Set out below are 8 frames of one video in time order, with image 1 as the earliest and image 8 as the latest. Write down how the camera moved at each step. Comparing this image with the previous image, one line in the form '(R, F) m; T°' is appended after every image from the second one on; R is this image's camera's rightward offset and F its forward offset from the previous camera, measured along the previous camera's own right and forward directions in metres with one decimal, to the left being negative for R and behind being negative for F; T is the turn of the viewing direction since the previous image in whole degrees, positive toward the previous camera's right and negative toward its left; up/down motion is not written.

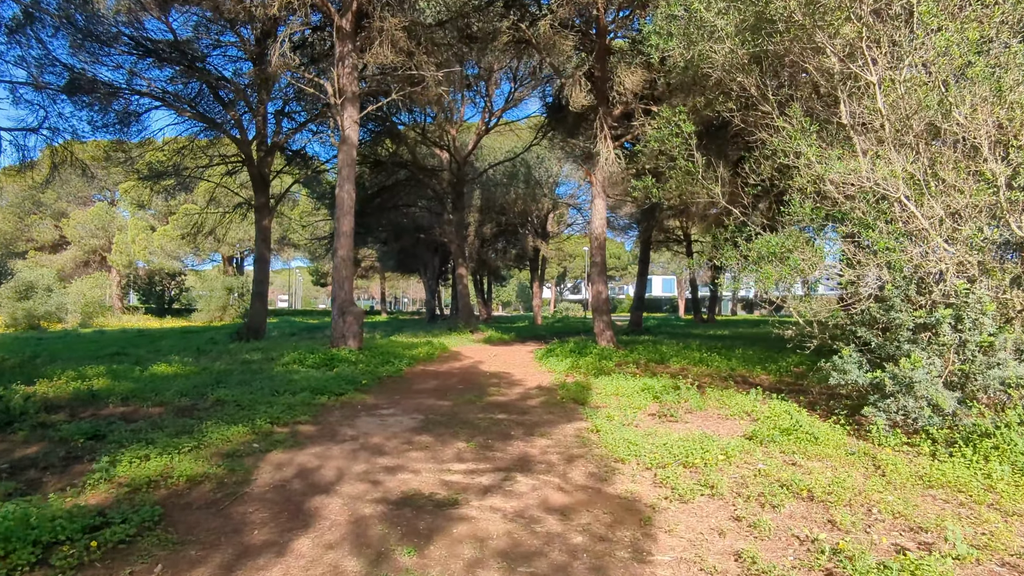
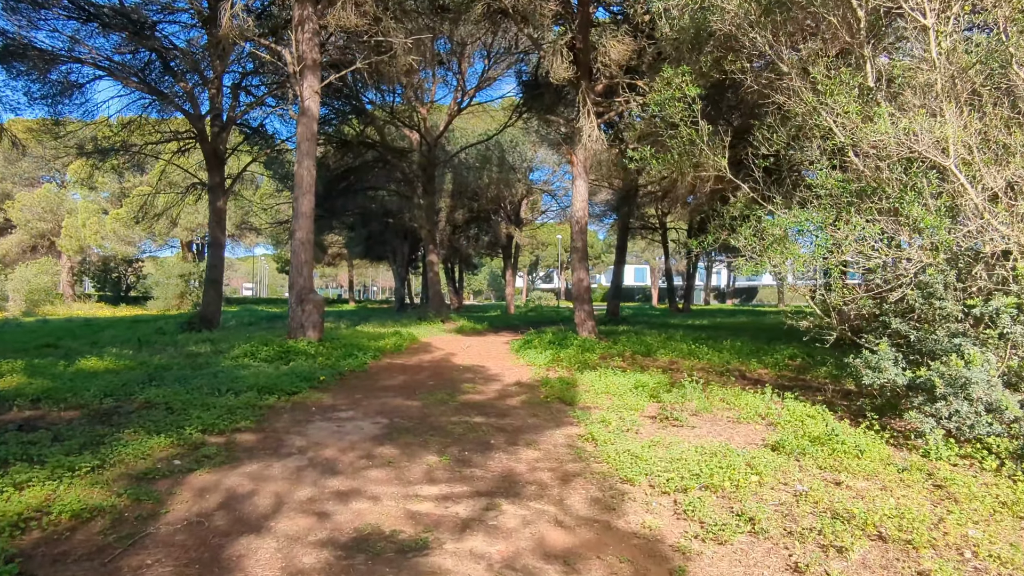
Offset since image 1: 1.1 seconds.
(-0.1, +1.1) m; +3°
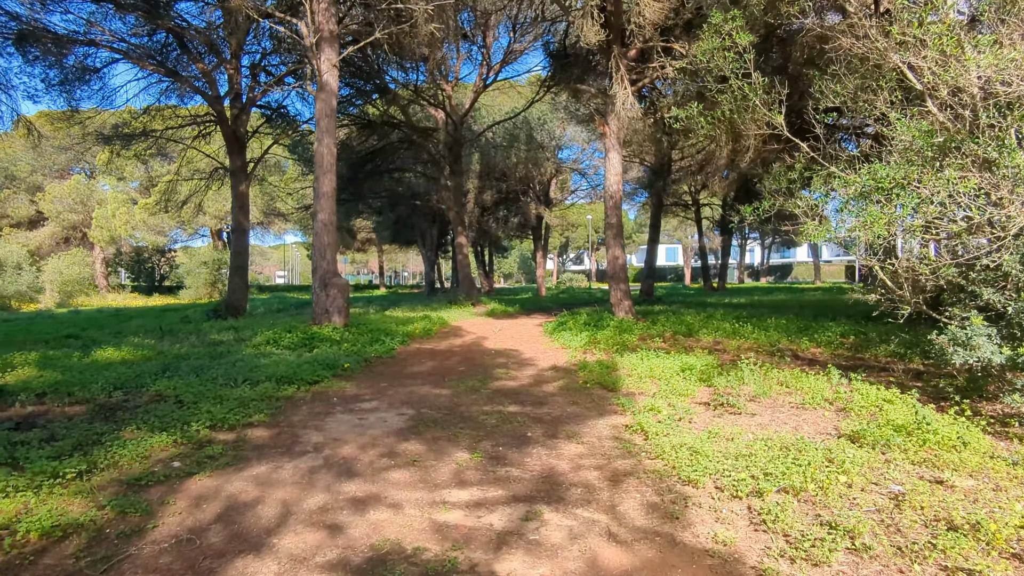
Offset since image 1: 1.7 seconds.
(0.0, +0.7) m; -3°
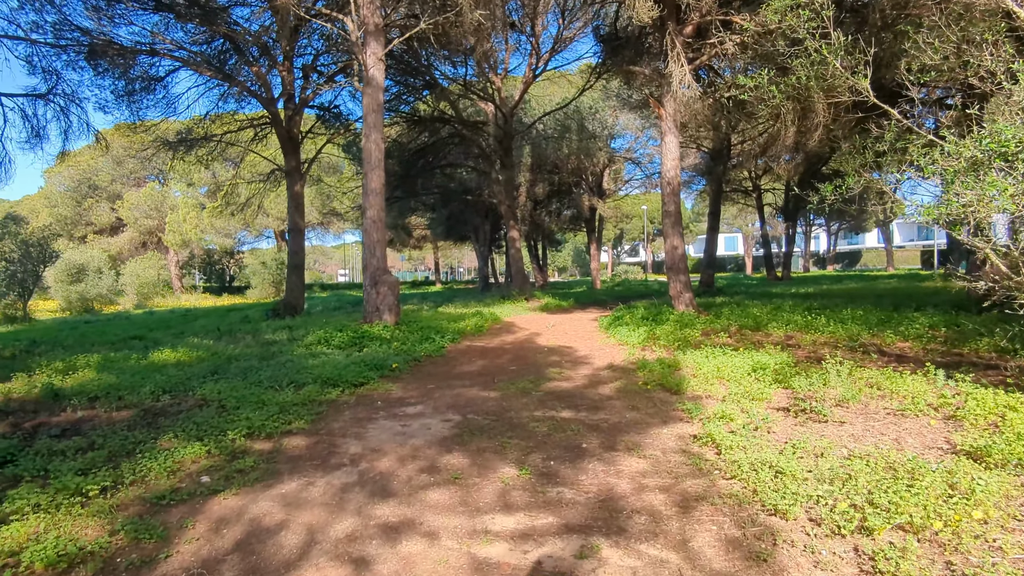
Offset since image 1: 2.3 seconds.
(0.0, +0.5) m; -5°
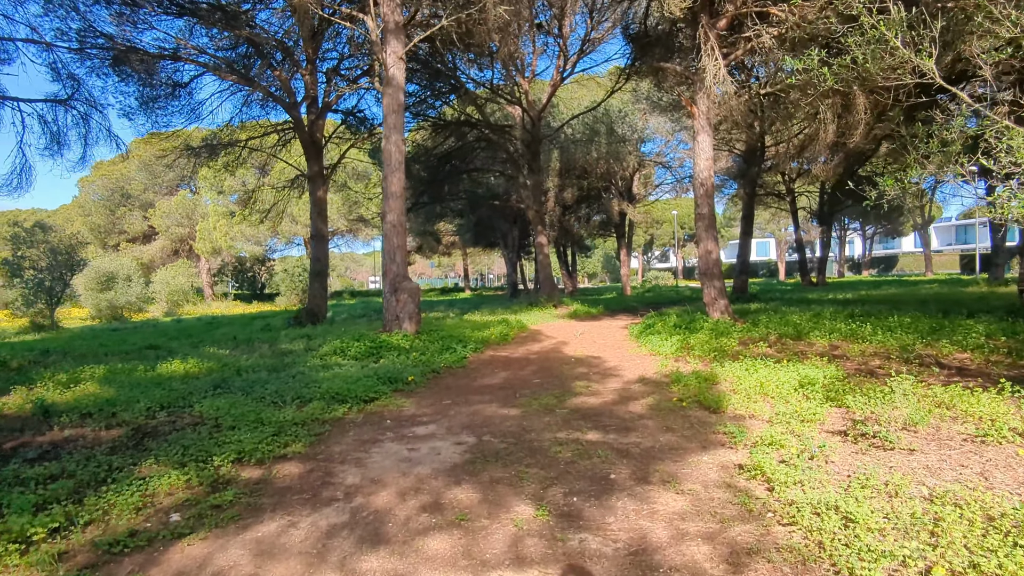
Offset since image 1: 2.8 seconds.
(+0.1, +0.6) m; -3°
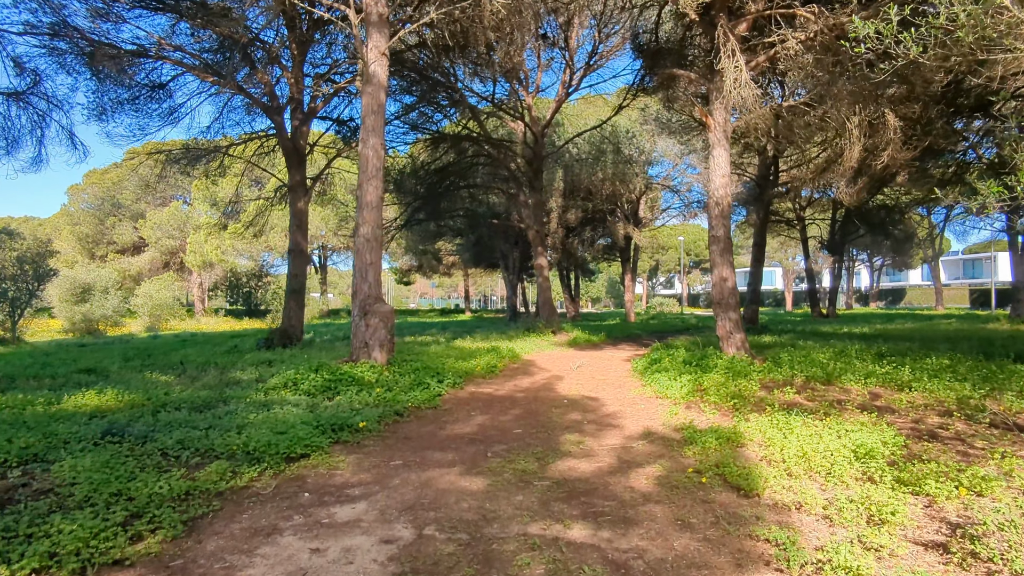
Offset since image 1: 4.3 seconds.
(+0.3, +1.6) m; 0°
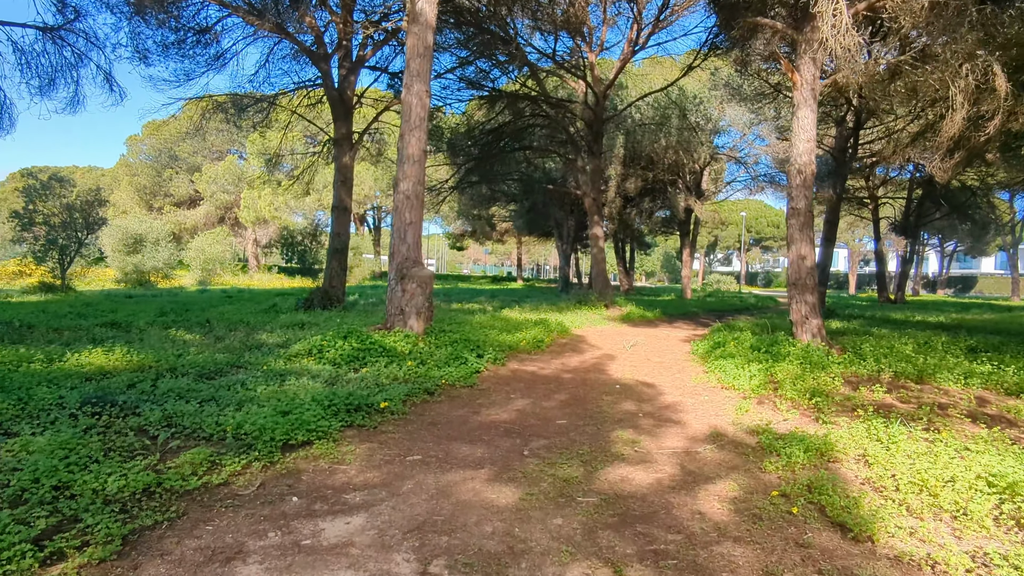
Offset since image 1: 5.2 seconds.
(0.0, +1.0) m; -5°
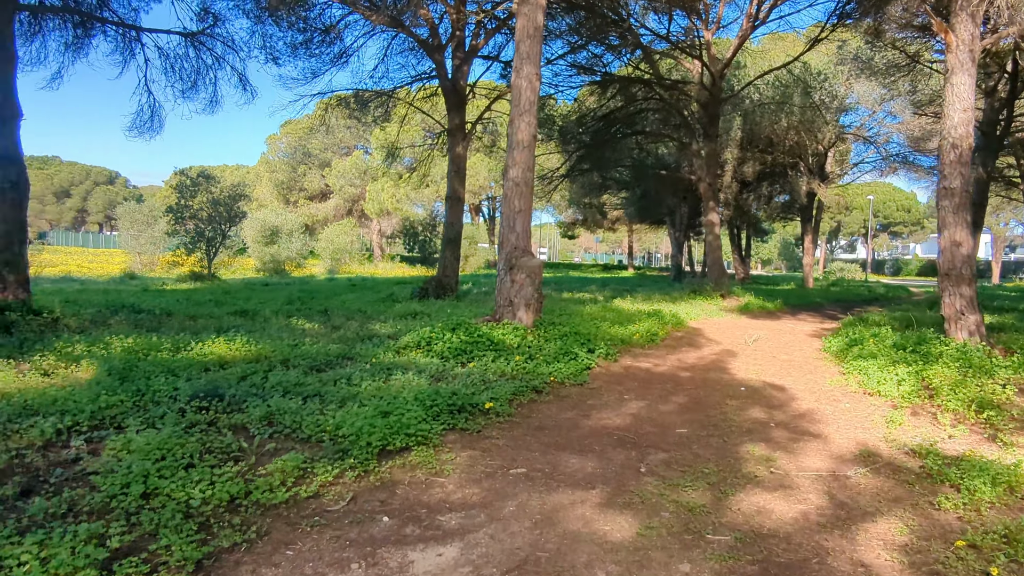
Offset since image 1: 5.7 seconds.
(0.0, +0.5) m; -10°
